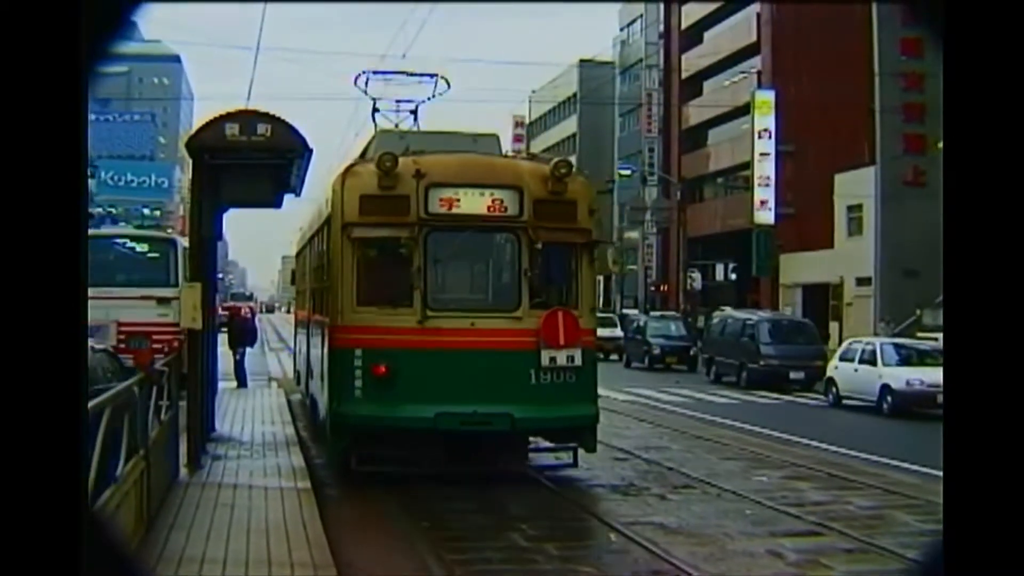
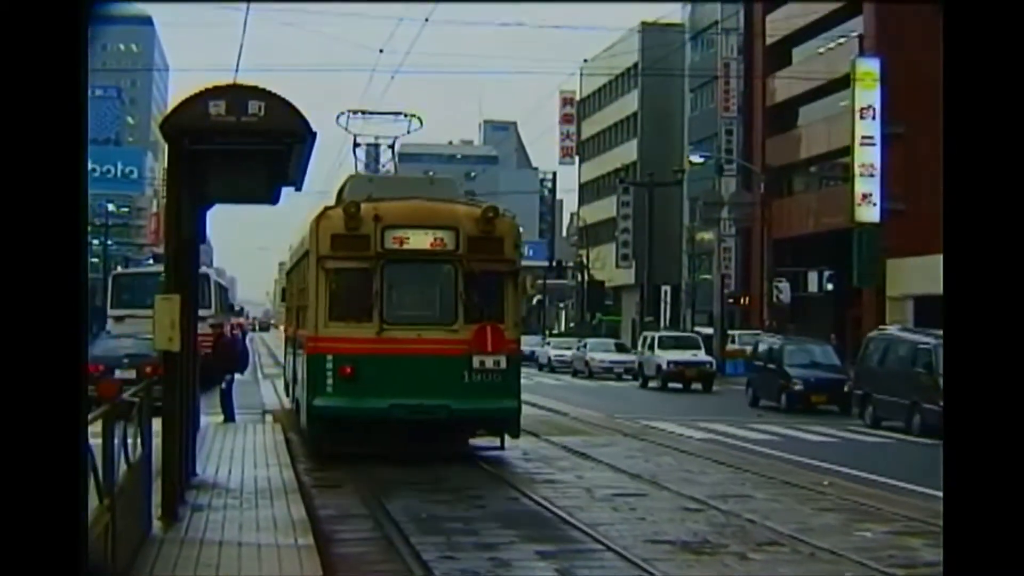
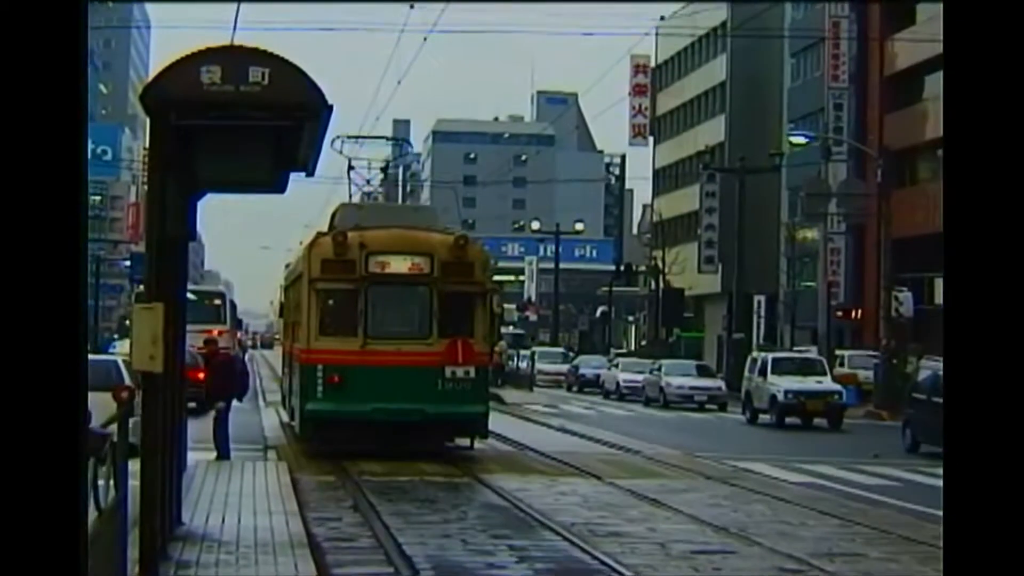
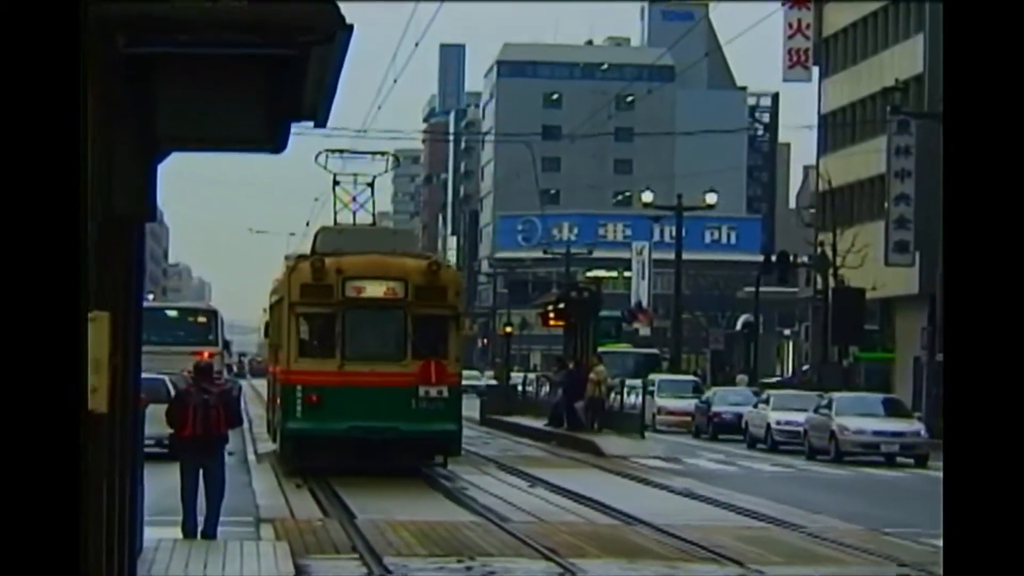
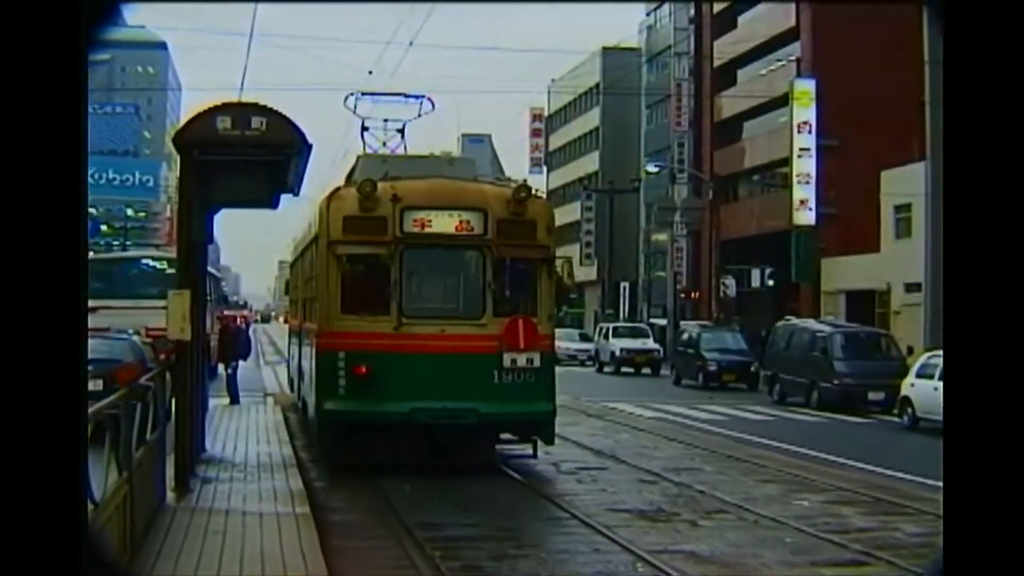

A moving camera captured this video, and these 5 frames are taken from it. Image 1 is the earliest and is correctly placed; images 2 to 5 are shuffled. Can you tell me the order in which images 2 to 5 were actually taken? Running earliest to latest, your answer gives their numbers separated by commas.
5, 2, 3, 4
